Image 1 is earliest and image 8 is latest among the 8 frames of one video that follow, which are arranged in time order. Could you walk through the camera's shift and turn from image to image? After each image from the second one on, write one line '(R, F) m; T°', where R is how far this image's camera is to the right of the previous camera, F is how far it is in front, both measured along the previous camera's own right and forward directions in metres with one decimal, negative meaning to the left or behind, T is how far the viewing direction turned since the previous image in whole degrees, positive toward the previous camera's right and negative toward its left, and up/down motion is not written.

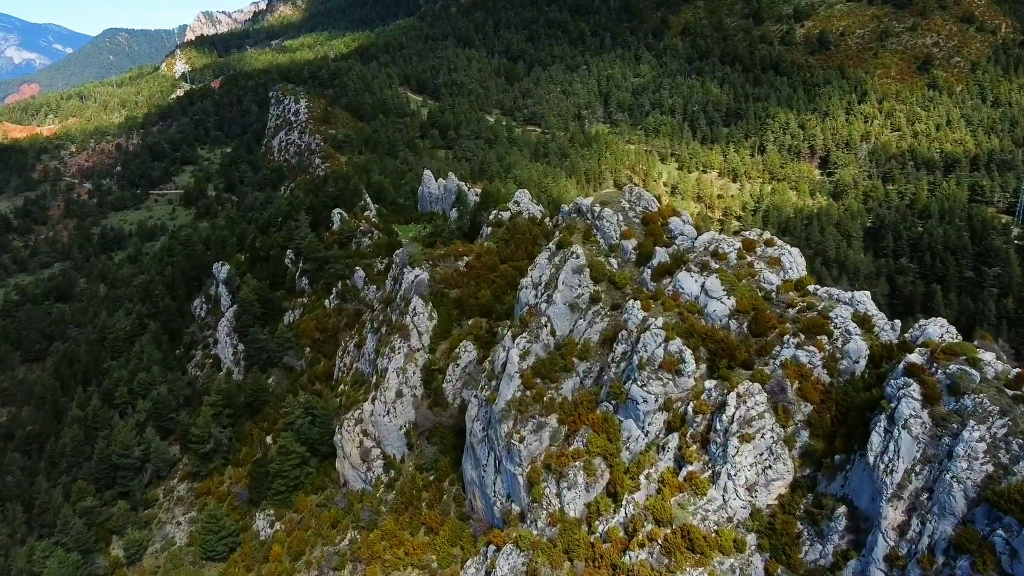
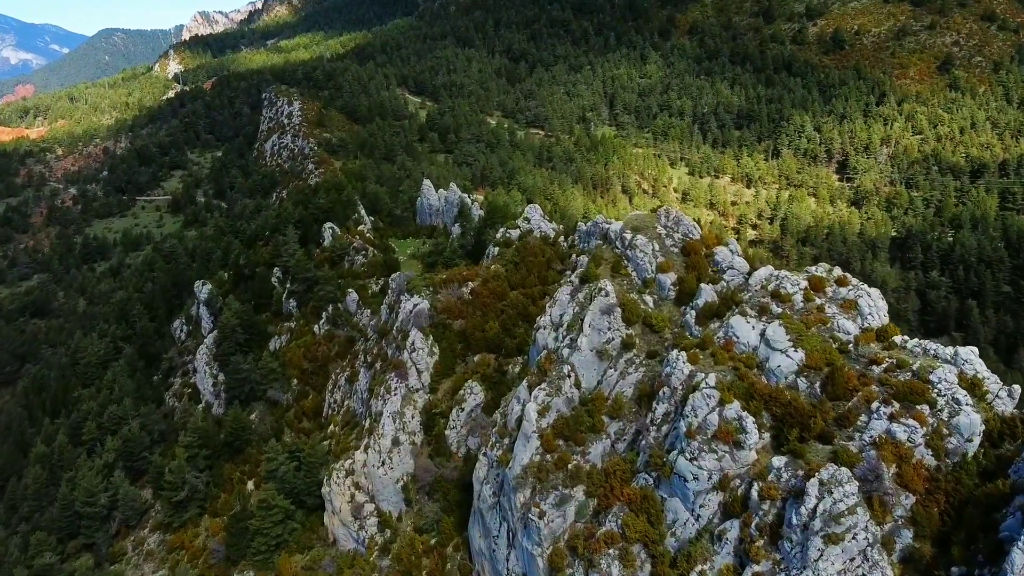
(-0.9, +7.6) m; 0°
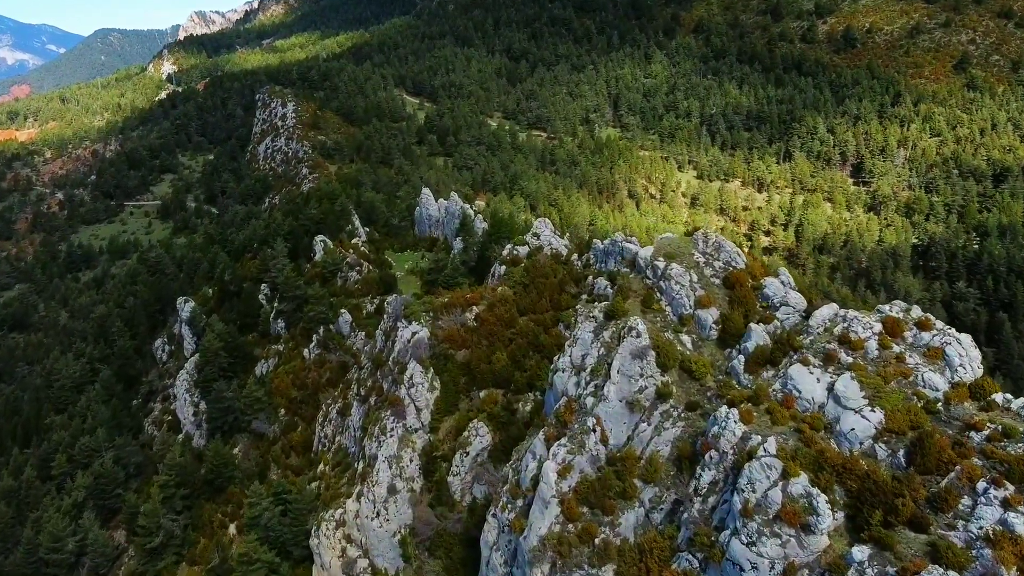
(-0.7, +5.9) m; 0°
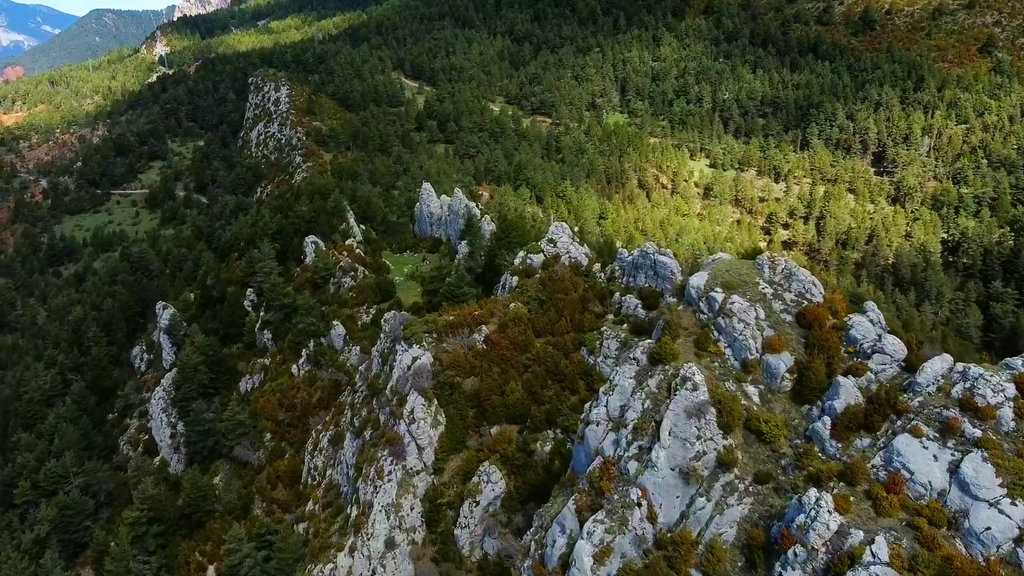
(-0.9, +6.8) m; 0°
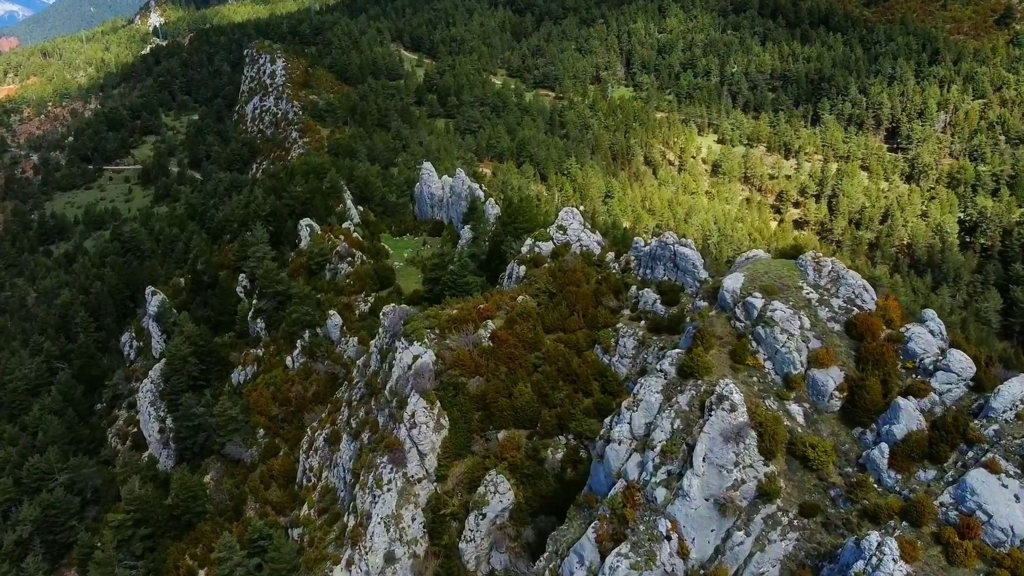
(-0.4, +3.3) m; 0°
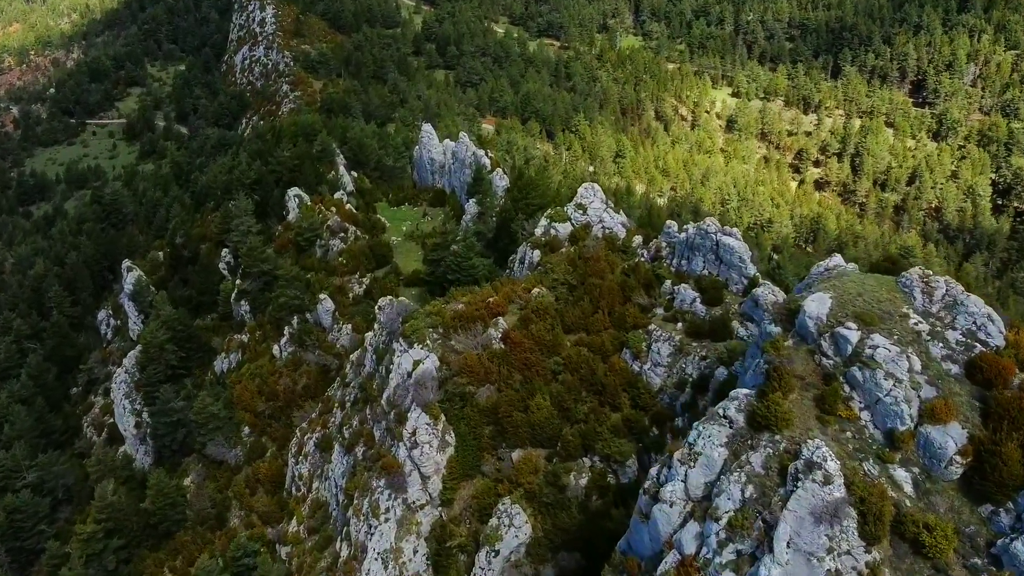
(-0.7, +5.8) m; 0°
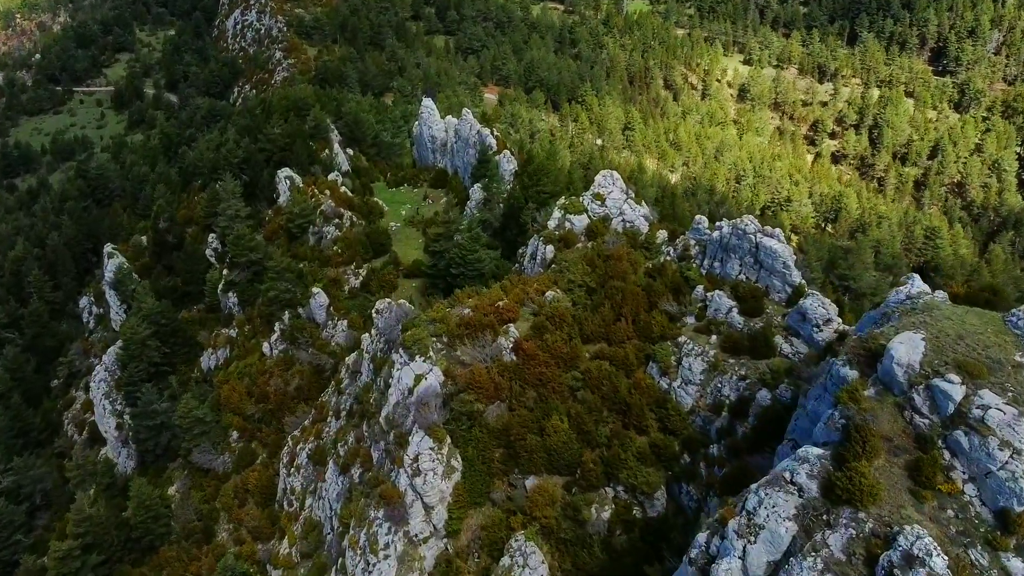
(-0.6, +4.0) m; 0°
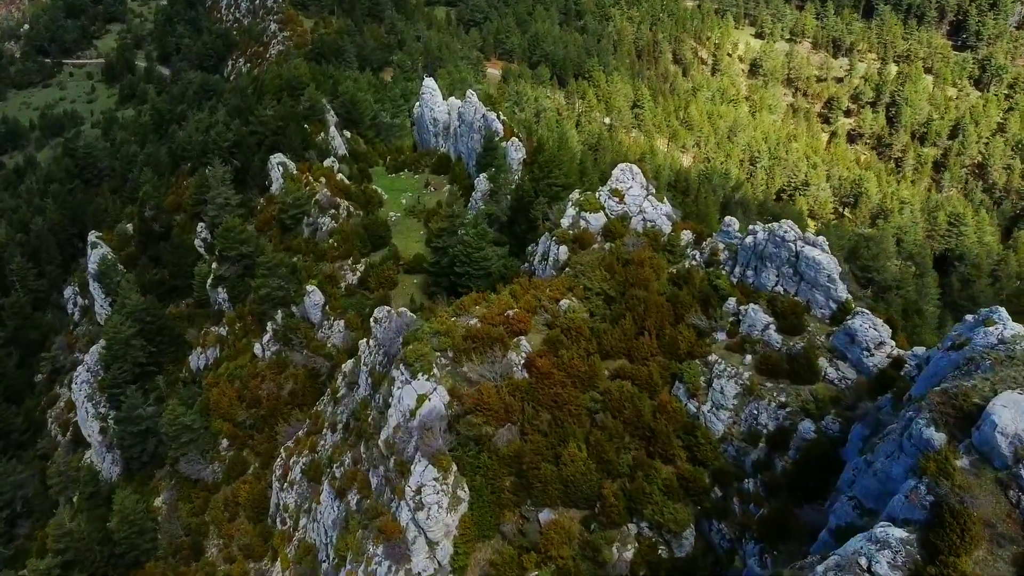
(-0.5, +3.2) m; 0°
